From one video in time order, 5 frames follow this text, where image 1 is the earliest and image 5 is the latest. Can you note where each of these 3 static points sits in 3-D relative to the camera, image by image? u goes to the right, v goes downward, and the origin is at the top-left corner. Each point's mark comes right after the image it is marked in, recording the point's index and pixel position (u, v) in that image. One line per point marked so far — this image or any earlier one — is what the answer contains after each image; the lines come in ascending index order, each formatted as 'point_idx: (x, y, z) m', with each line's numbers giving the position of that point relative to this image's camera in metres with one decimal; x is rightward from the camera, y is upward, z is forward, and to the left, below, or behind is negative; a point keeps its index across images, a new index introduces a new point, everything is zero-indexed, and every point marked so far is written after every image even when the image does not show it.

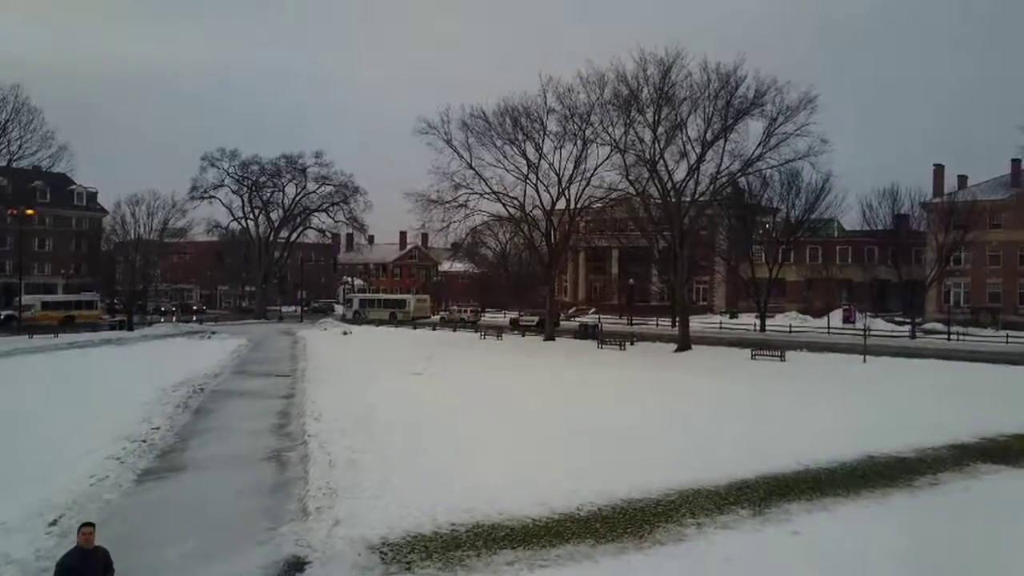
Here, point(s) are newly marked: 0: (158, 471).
0: (-5.5, -2.9, +12.8) m
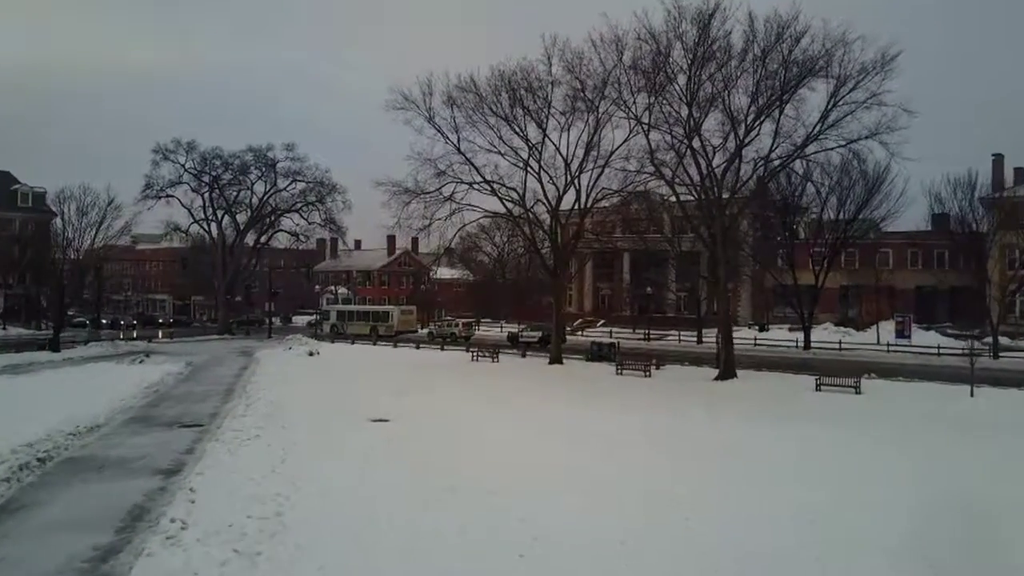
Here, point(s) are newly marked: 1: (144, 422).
0: (-5.5, -3.1, +5.6) m
1: (-8.6, -3.1, +19.2) m
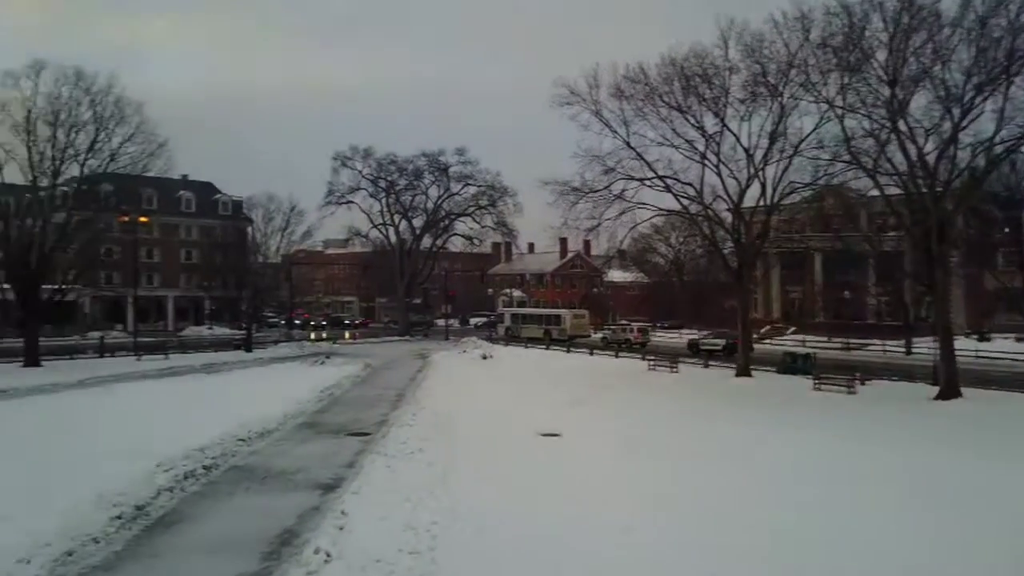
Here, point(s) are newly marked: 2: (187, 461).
0: (-4.4, -3.2, +5.0) m
1: (-4.6, -3.2, +18.9) m
2: (-5.7, -3.0, +14.6) m
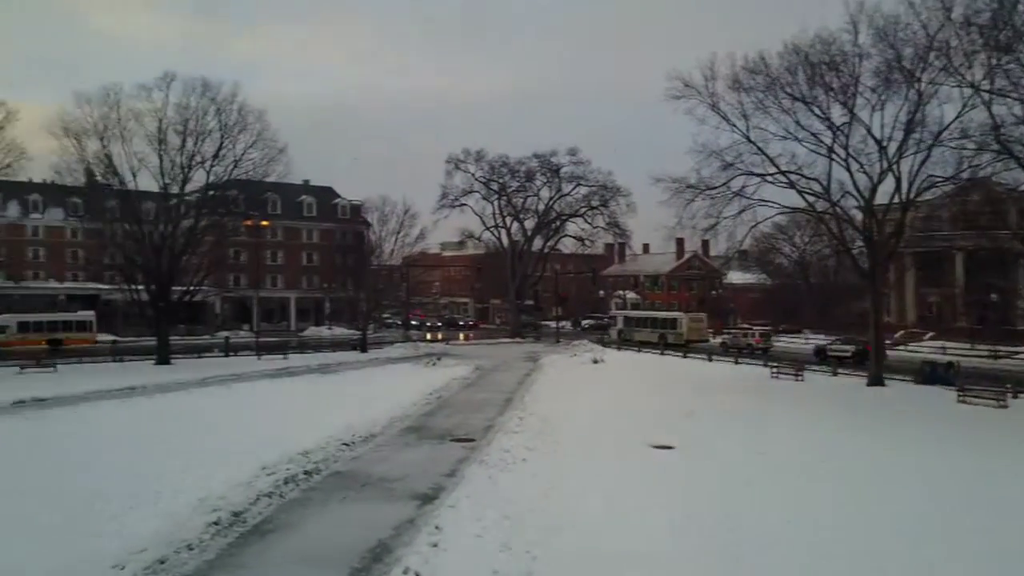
0: (-3.9, -3.2, +4.8) m
1: (-2.1, -3.3, +18.7) m
2: (-3.9, -3.1, +14.5) m
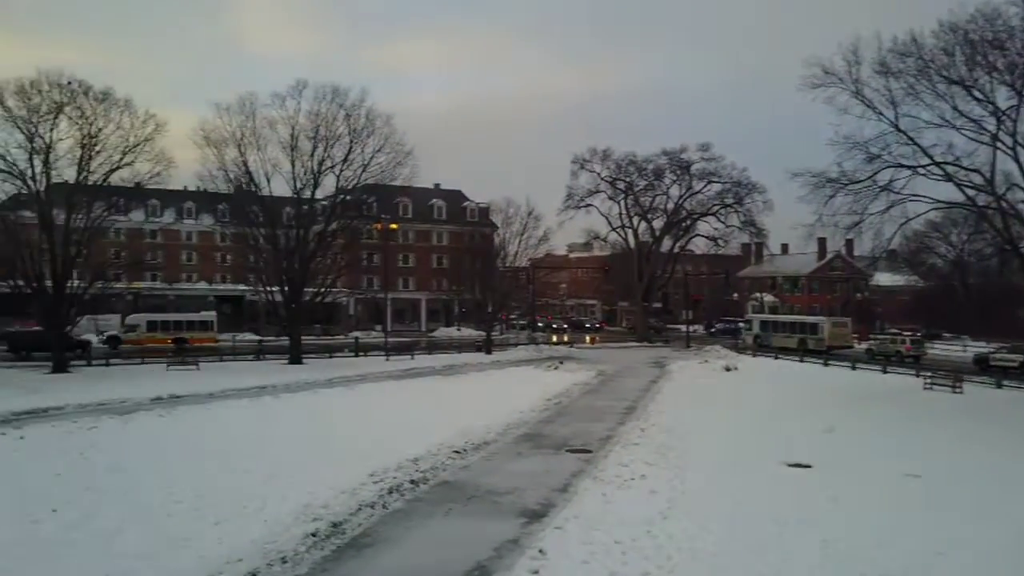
0: (-3.5, -3.2, +4.6) m
1: (+0.5, -3.3, +18.0) m
2: (-1.9, -3.2, +14.2) m
